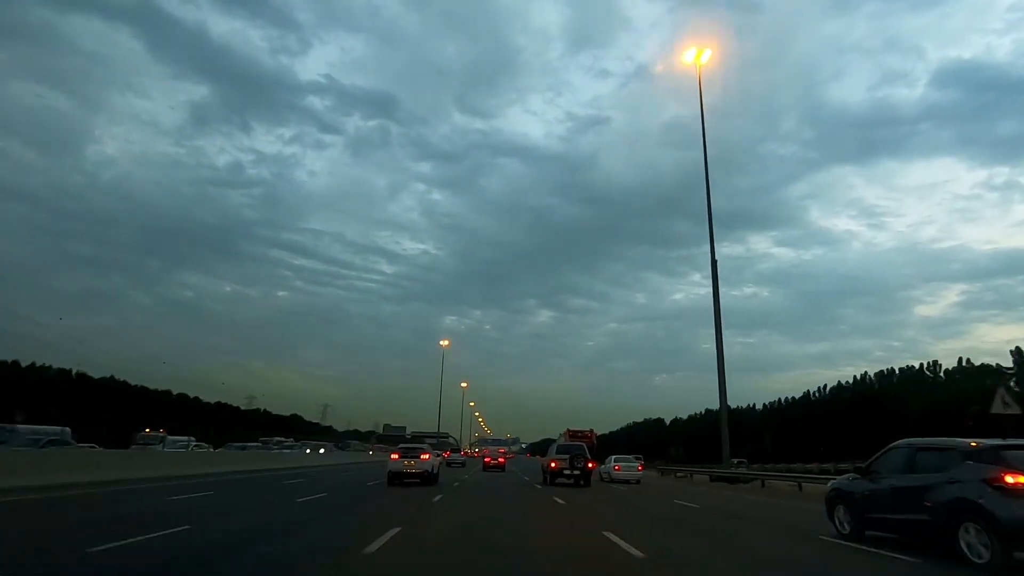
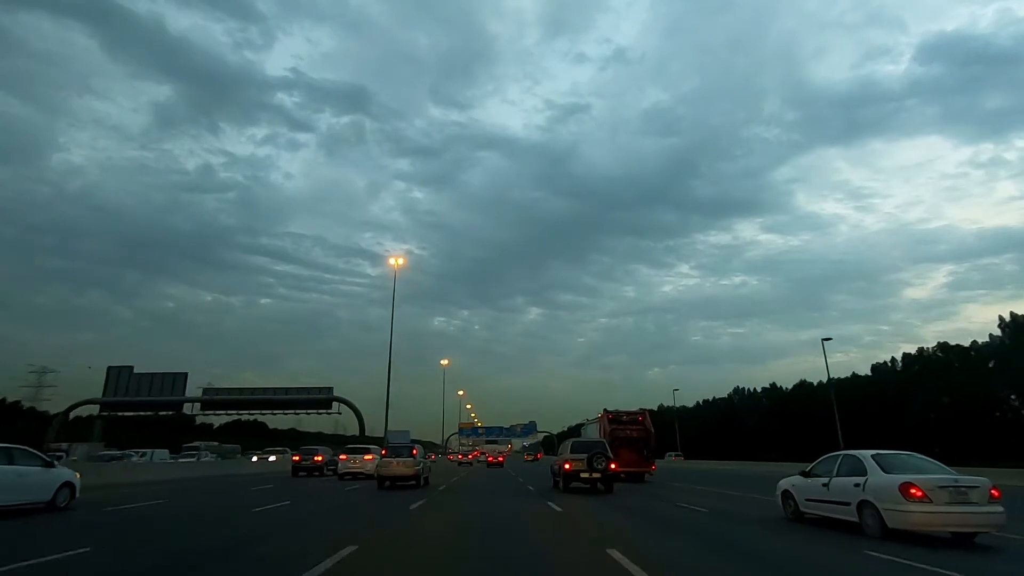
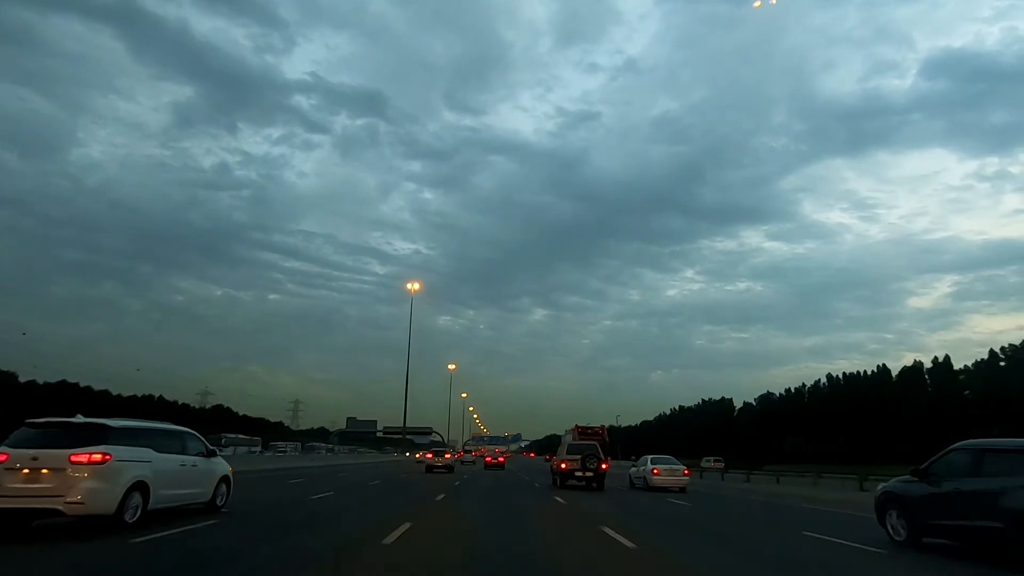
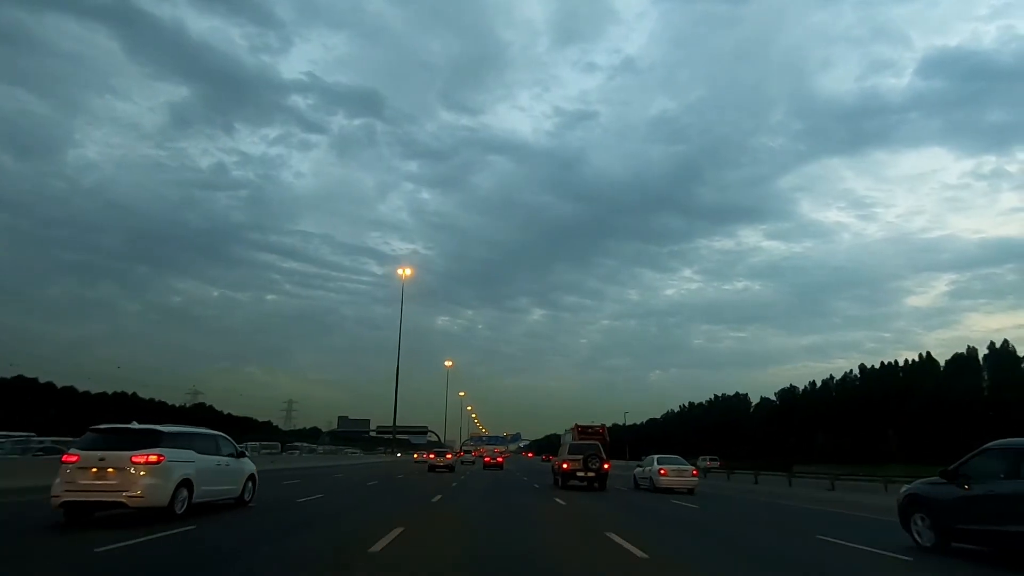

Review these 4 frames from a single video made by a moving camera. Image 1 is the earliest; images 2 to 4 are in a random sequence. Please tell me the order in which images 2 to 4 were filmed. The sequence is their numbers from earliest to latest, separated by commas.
3, 4, 2
